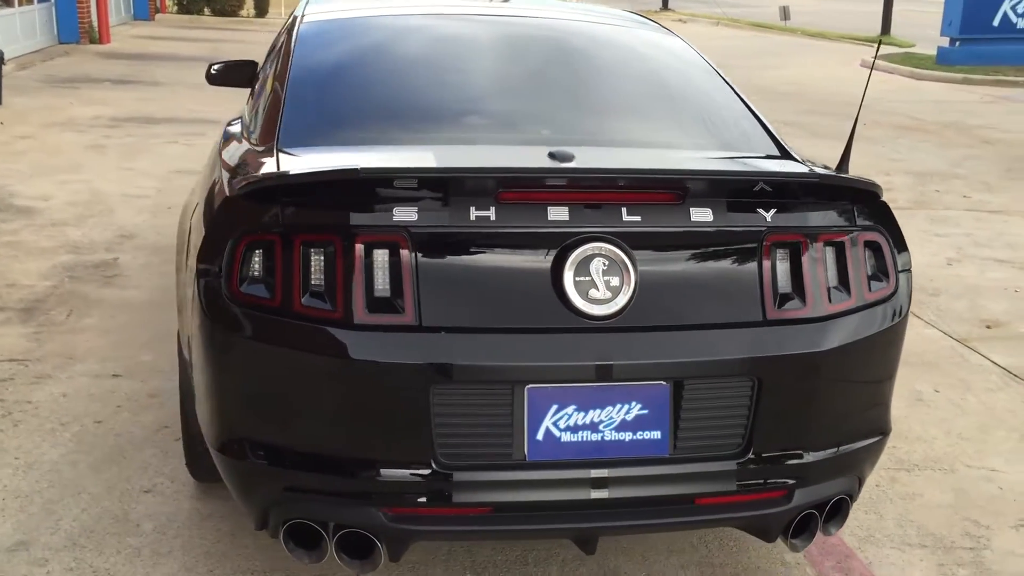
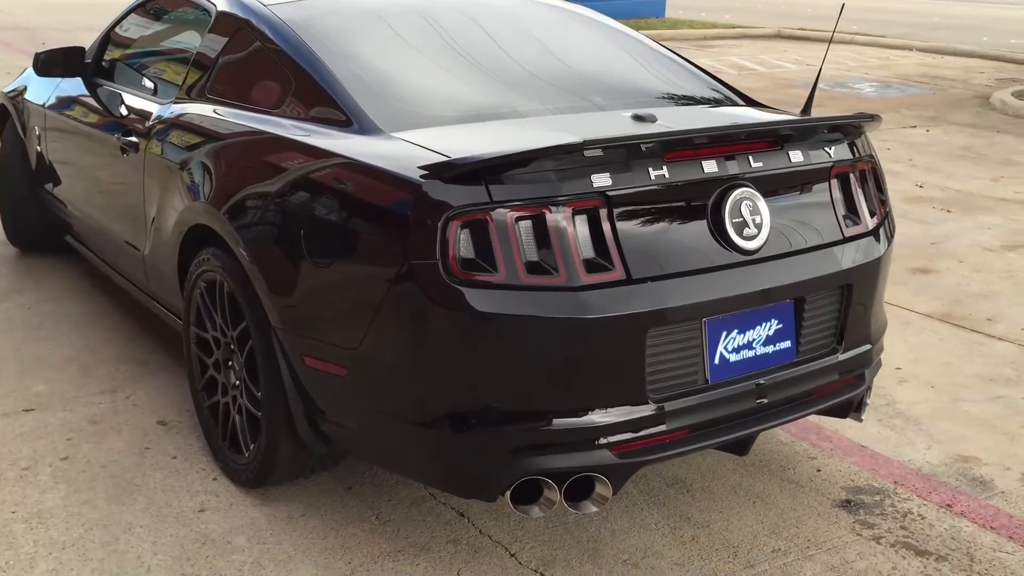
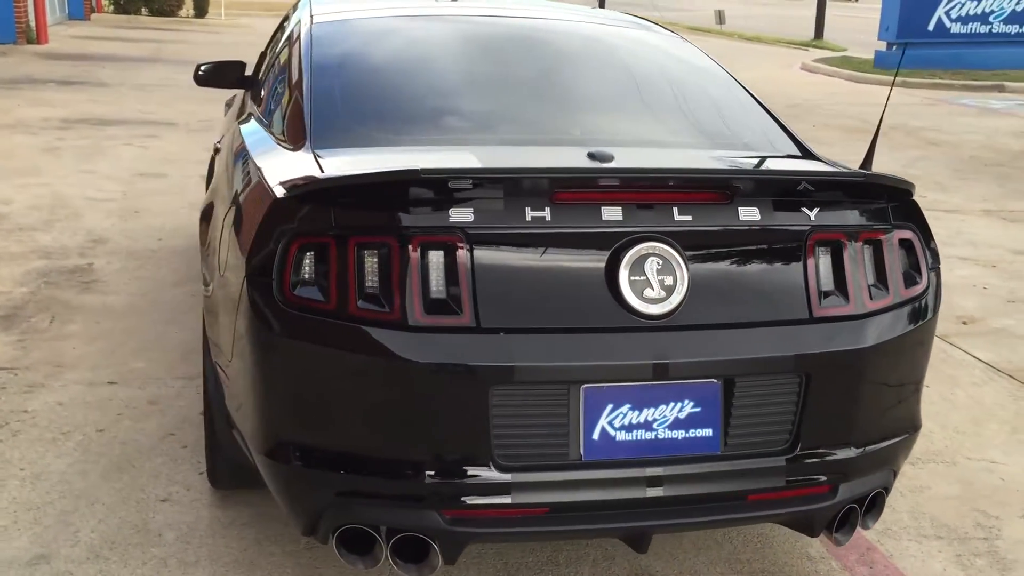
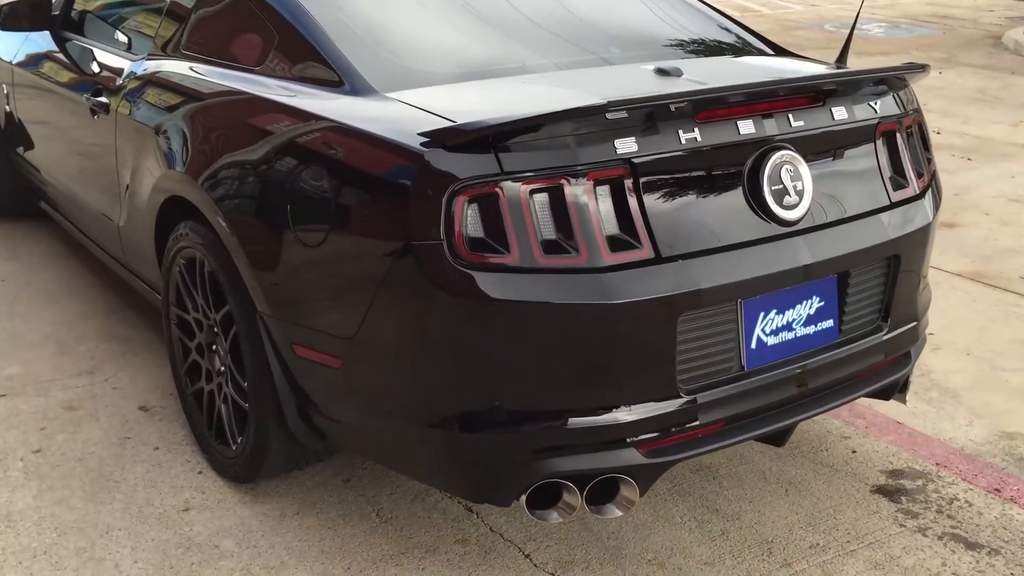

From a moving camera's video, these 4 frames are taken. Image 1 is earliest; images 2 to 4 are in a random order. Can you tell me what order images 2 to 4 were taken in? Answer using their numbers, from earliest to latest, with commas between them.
3, 2, 4
